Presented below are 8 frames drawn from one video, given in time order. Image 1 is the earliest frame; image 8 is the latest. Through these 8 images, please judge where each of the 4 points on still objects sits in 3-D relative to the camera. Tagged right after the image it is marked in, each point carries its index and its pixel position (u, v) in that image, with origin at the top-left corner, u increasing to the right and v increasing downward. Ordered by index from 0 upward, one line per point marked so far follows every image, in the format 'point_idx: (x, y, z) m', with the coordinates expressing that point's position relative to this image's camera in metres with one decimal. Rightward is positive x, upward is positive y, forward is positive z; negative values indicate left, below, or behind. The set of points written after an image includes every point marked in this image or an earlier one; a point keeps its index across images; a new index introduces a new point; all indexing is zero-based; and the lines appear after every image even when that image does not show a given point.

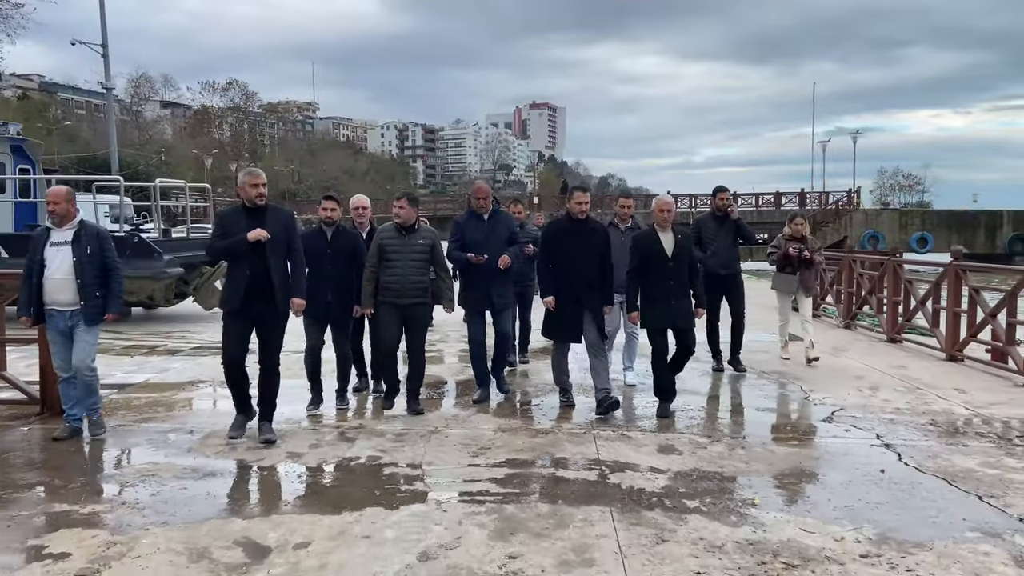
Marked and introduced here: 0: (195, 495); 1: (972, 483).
0: (-1.6, -1.0, +3.9) m
1: (+2.4, -1.0, +4.0) m
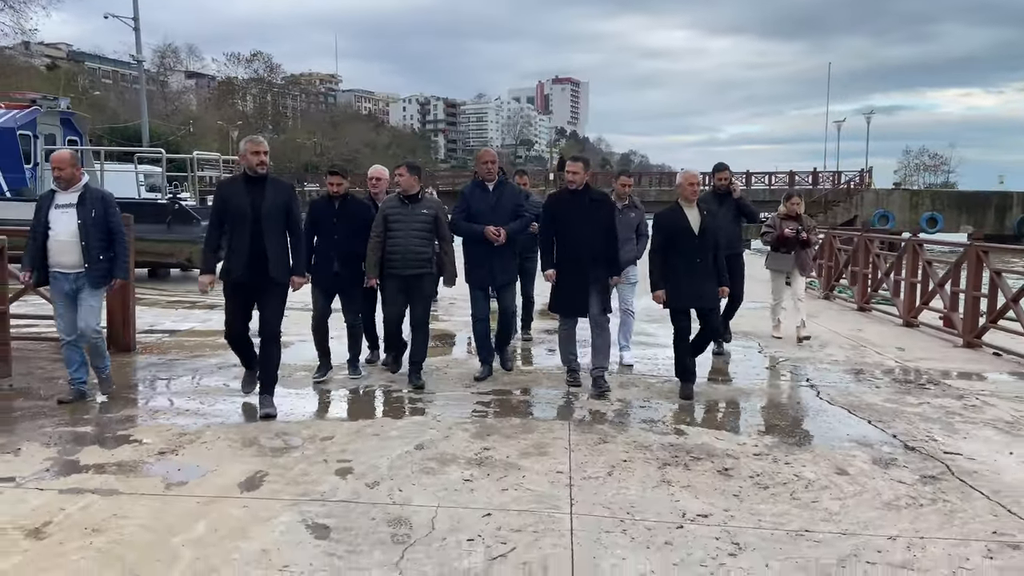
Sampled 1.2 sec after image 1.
0: (-1.7, -0.8, +4.9) m
1: (+2.2, -0.8, +4.9) m
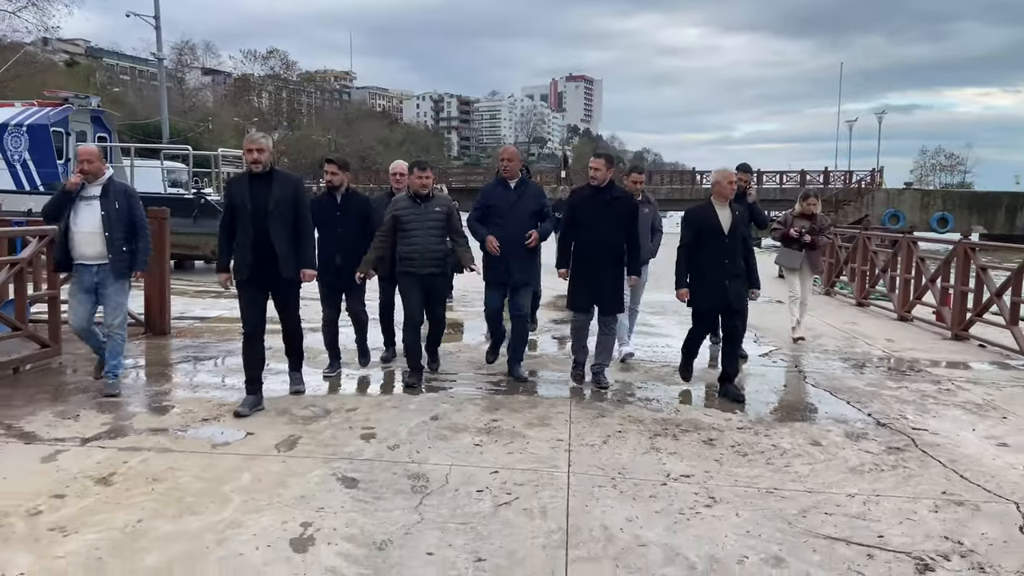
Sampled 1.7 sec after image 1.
0: (-1.7, -0.7, +5.4) m
1: (+2.3, -0.7, +5.3) m
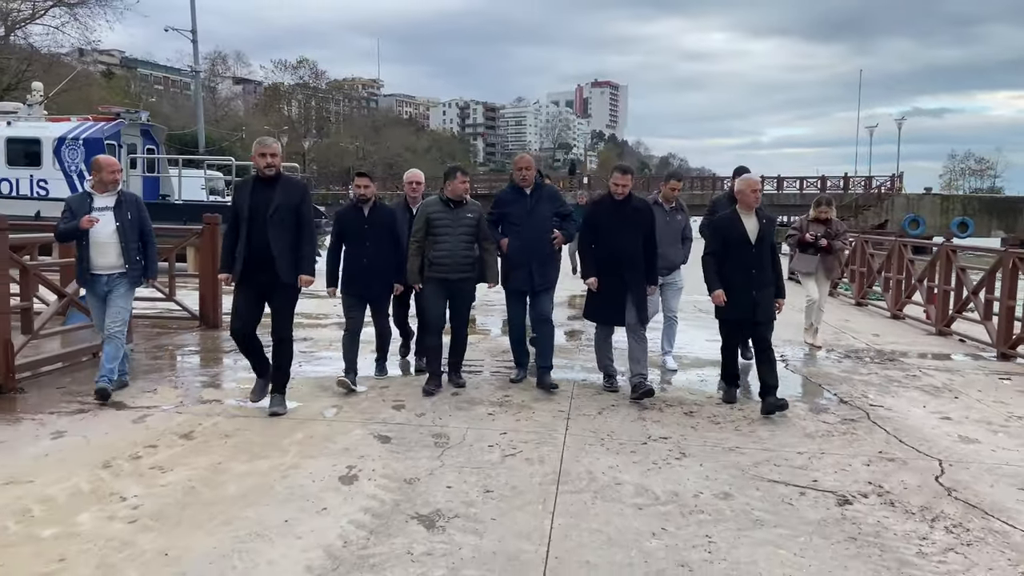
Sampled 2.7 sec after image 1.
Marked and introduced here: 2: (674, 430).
0: (-1.6, -0.6, +6.2) m
1: (+2.4, -0.7, +5.9) m
2: (+1.0, -0.8, +4.6) m
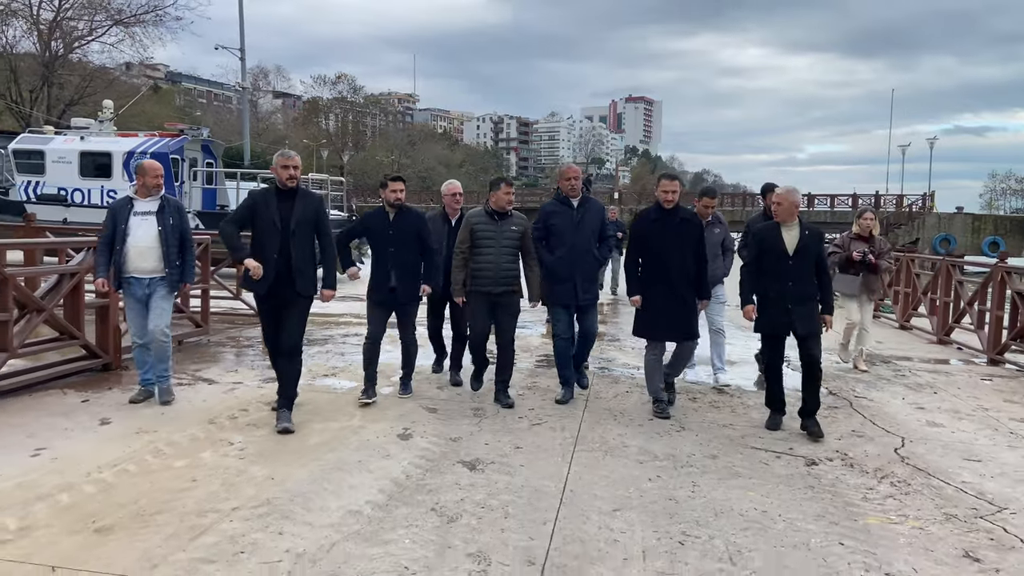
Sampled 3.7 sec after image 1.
0: (-1.3, -0.6, +7.0) m
1: (+2.6, -0.8, +6.6) m
2: (+1.1, -0.8, +5.3) m
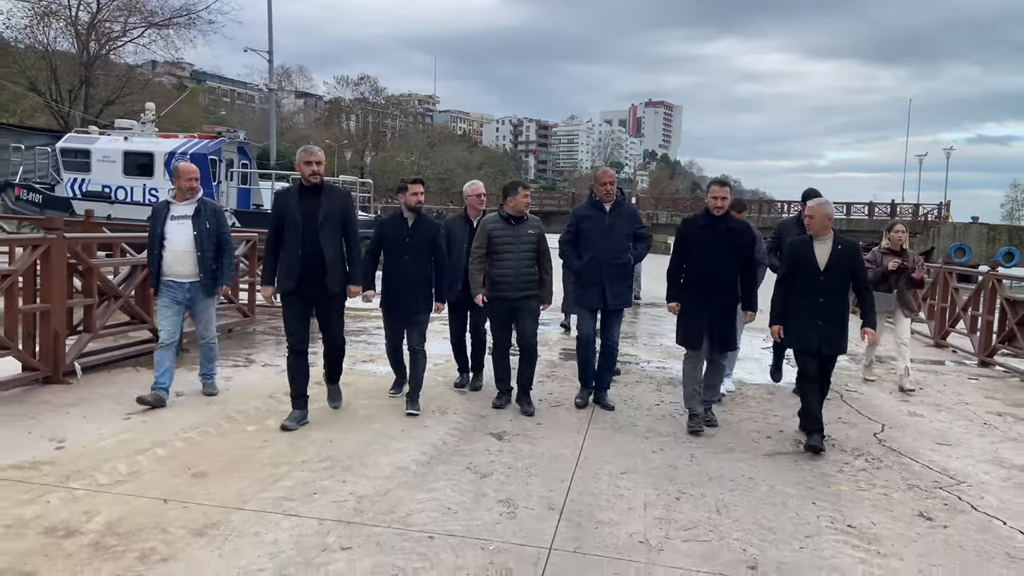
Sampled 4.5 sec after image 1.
0: (-1.1, -0.6, +7.7) m
1: (+2.8, -0.8, +7.2) m
2: (+1.3, -0.8, +5.9) m
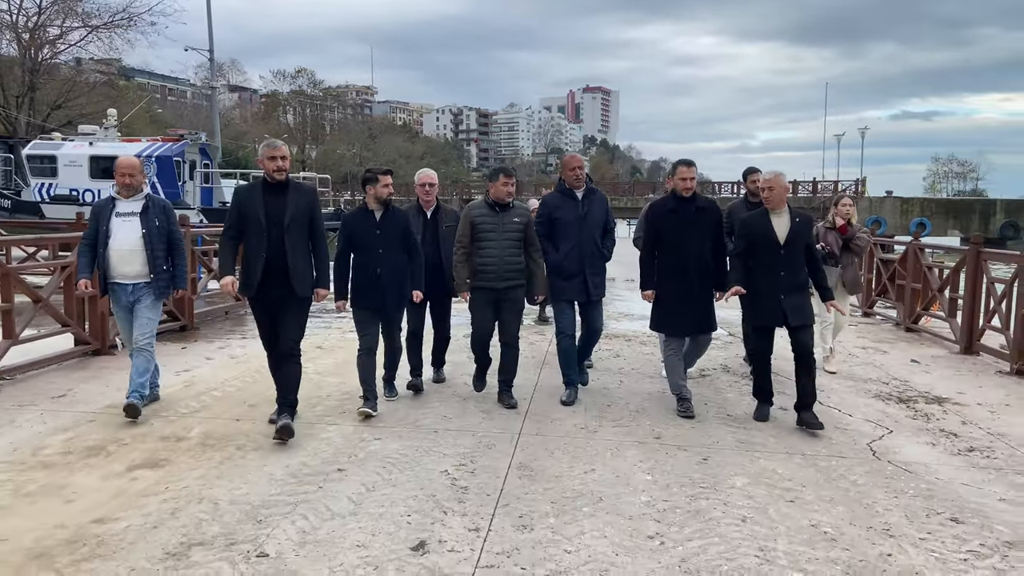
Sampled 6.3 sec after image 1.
0: (-1.5, -0.4, +8.9) m
1: (+2.4, -0.4, +8.7) m
2: (+1.0, -0.5, +7.3) m
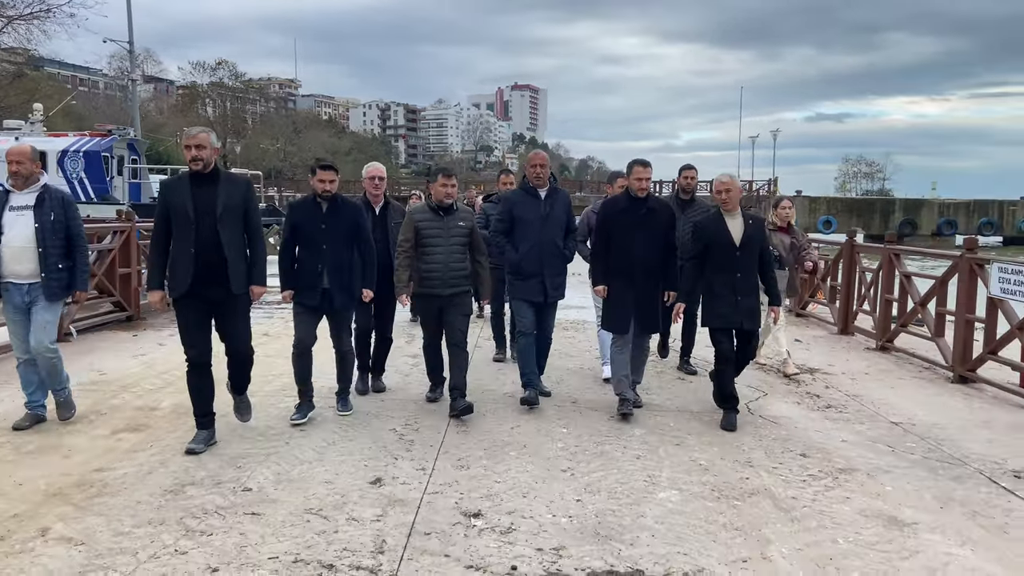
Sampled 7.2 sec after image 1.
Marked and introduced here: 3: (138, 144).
0: (-2.4, -0.3, +9.5) m
1: (+1.6, -0.3, +9.6) m
2: (+0.3, -0.4, +8.1) m
3: (-8.4, +3.2, +17.3) m
